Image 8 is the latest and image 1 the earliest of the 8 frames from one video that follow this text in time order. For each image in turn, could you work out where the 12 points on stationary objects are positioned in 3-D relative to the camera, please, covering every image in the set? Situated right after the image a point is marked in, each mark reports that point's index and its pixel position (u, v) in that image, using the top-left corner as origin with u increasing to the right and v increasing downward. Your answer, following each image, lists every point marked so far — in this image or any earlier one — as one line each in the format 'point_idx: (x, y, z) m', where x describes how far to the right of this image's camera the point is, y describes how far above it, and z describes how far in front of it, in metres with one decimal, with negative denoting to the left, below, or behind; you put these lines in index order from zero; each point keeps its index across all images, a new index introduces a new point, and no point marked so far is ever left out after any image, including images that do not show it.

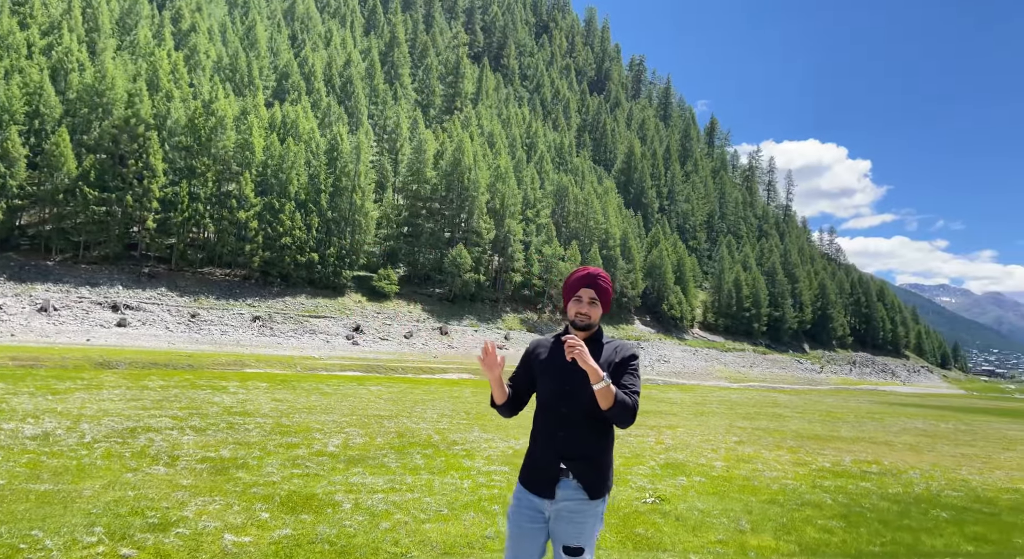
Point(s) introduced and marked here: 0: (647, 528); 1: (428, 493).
0: (+3.6, -6.7, +17.3) m
1: (-2.5, -6.3, +18.9) m
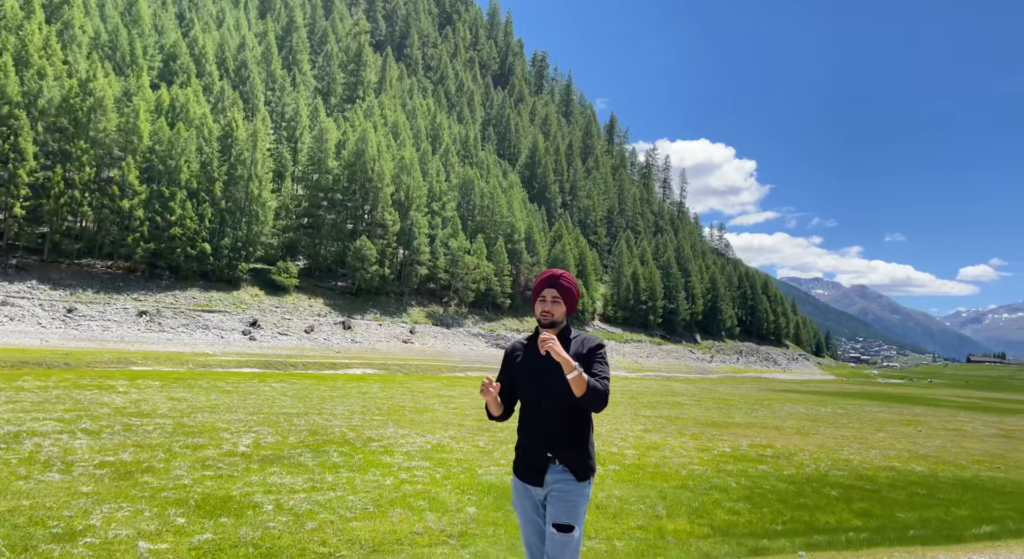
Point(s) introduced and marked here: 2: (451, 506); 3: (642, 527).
0: (+1.6, -6.5, +17.6) m
1: (-4.7, -6.1, +18.5) m
2: (-1.7, -6.2, +17.7) m
3: (+3.4, -6.7, +17.3) m
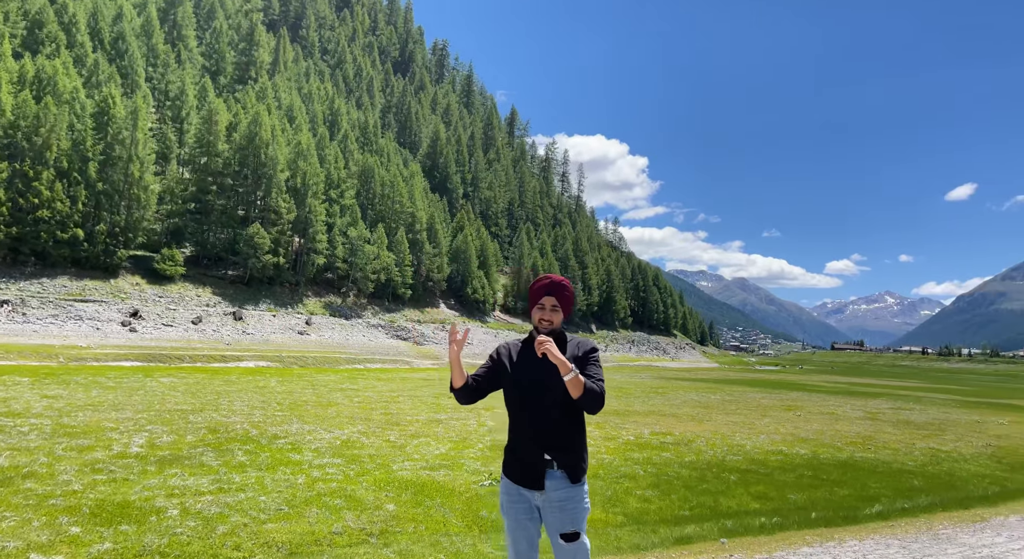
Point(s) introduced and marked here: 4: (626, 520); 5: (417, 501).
0: (-0.6, -6.4, +17.7) m
1: (-6.9, -5.8, +17.7) m
2: (-3.9, -6.0, +17.3) m
3: (+1.3, -6.6, +17.7) m
4: (+3.2, -6.9, +18.1) m
5: (-2.7, -6.2, +18.0) m
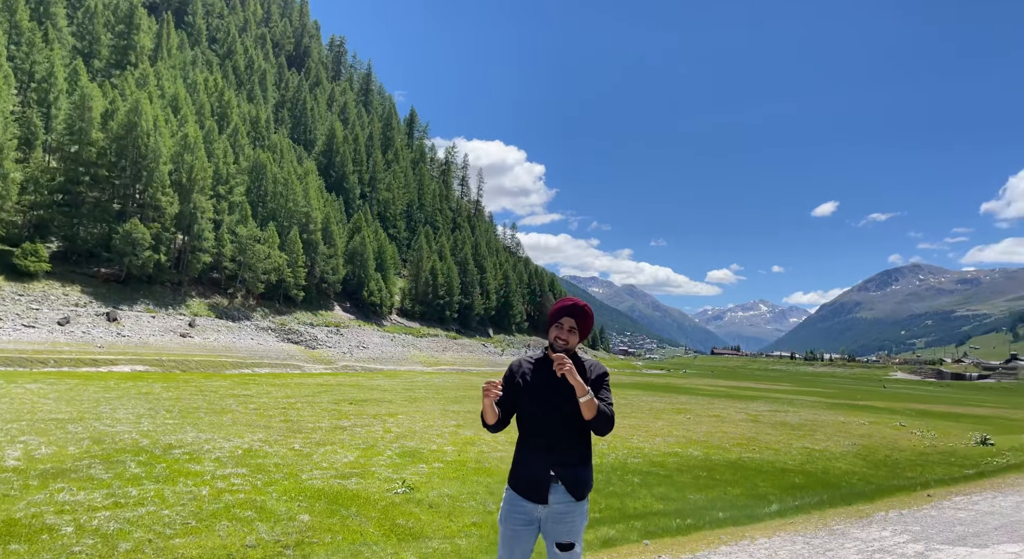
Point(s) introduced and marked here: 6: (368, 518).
0: (-2.9, -6.5, +17.6) m
1: (-9.1, -5.9, +16.7) m
2: (-6.0, -6.1, +16.8) m
3: (-1.0, -6.8, +17.9) m
4: (+0.8, -7.2, +18.5) m
5: (-4.9, -6.3, +17.6) m
6: (-3.9, -6.5, +17.5) m
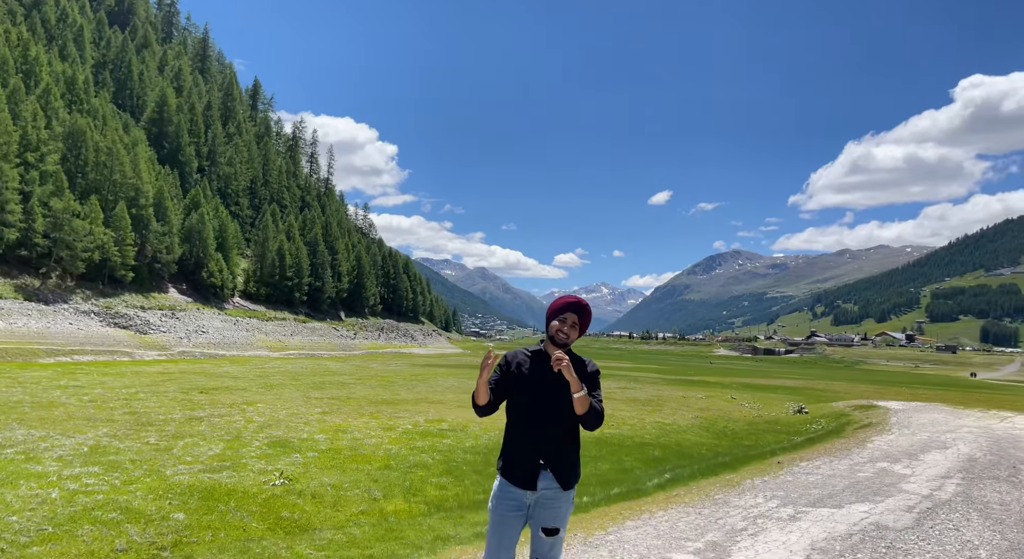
0: (-5.8, -6.1, +17.0) m
1: (-11.7, -5.4, +14.9) m
2: (-8.7, -5.7, +15.6) m
3: (-4.0, -6.4, +17.6) m
4: (-2.4, -6.8, +18.6) m
5: (-7.8, -5.9, +16.6) m
6: (-6.8, -6.0, +16.7) m
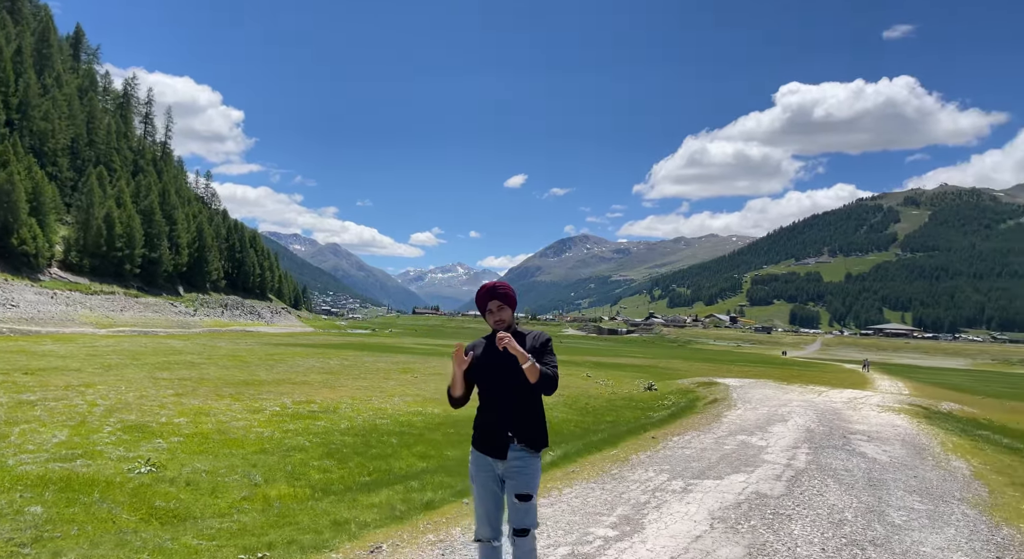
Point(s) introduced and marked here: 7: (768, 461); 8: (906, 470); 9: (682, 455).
0: (-8.6, -5.5, +16.0) m
1: (-13.9, -4.7, +12.8) m
2: (-11.1, -5.0, +14.1) m
3: (-6.9, -5.8, +17.0) m
4: (-5.5, -6.2, +18.3) m
5: (-10.4, -5.2, +15.2) m
6: (-9.5, -5.4, +15.5) m
7: (+6.8, -4.8, +17.0) m
8: (+10.4, -5.0, +16.9) m
9: (+4.8, -4.9, +18.0) m
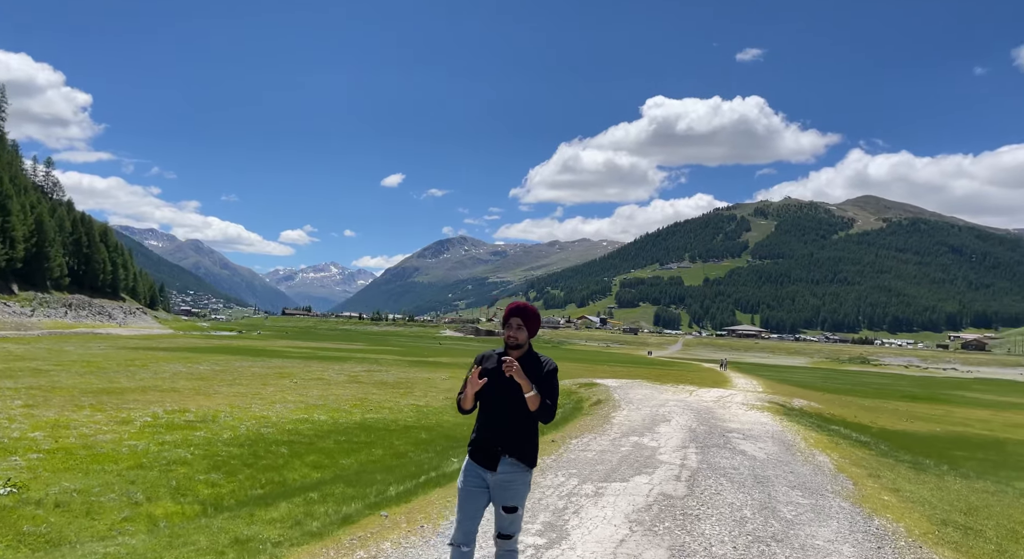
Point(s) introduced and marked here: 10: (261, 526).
0: (-10.8, -5.6, +14.6) m
1: (-15.5, -4.6, +10.6) m
2: (-13.0, -5.1, +12.3) m
3: (-9.3, -5.9, +15.8) m
4: (-8.1, -6.3, +17.3) m
5: (-12.5, -5.2, +13.5) m
6: (-11.6, -5.4, +14.0) m
7: (+4.2, -5.1, +18.0) m
8: (+7.8, -5.4, +18.5) m
9: (+2.1, -5.2, +18.7) m
10: (-5.8, -5.7, +14.9) m
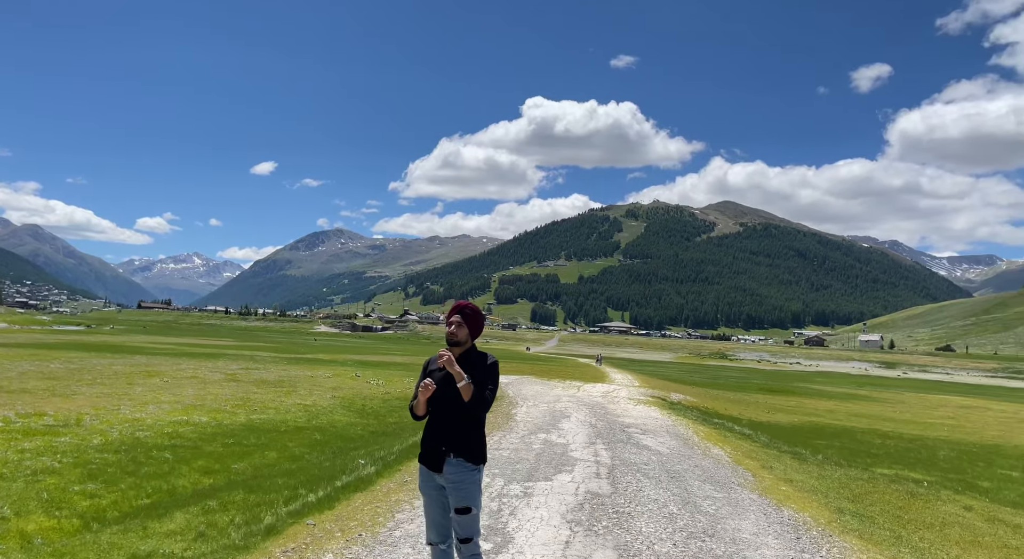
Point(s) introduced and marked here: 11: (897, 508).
0: (-12.5, -5.4, +12.8) m
1: (-16.5, -4.4, +8.1) m
2: (-14.3, -4.8, +10.2) m
3: (-11.3, -5.7, +14.2) m
4: (-10.3, -6.1, +15.9) m
5: (-14.0, -5.0, +11.5) m
6: (-13.2, -5.2, +12.1) m
7: (+1.8, -5.2, +18.6) m
8: (+5.2, -5.5, +19.6) m
9: (-0.5, -5.2, +18.9) m
10: (-7.7, -5.6, +13.9) m
11: (+10.5, -6.3, +17.8) m
